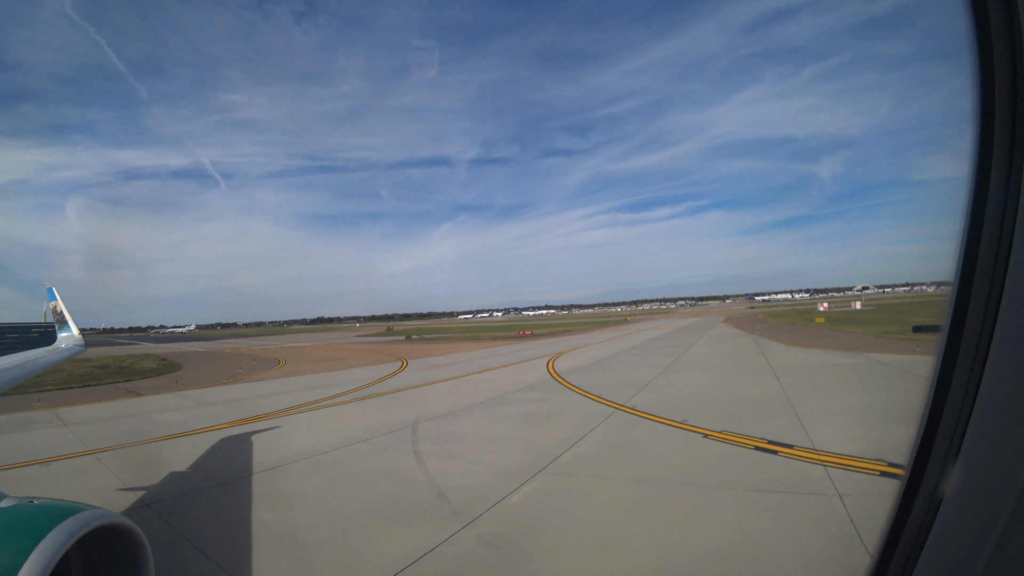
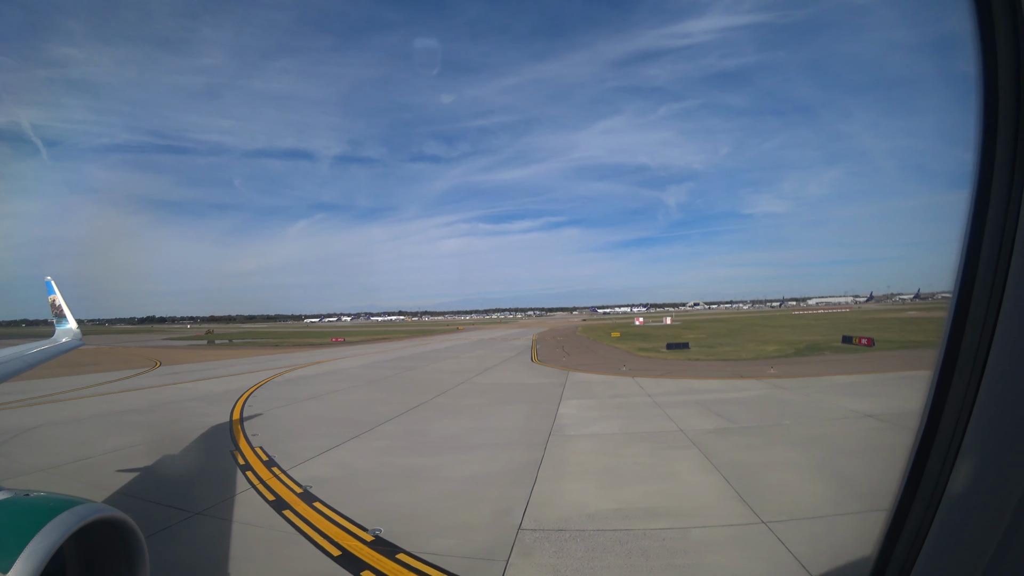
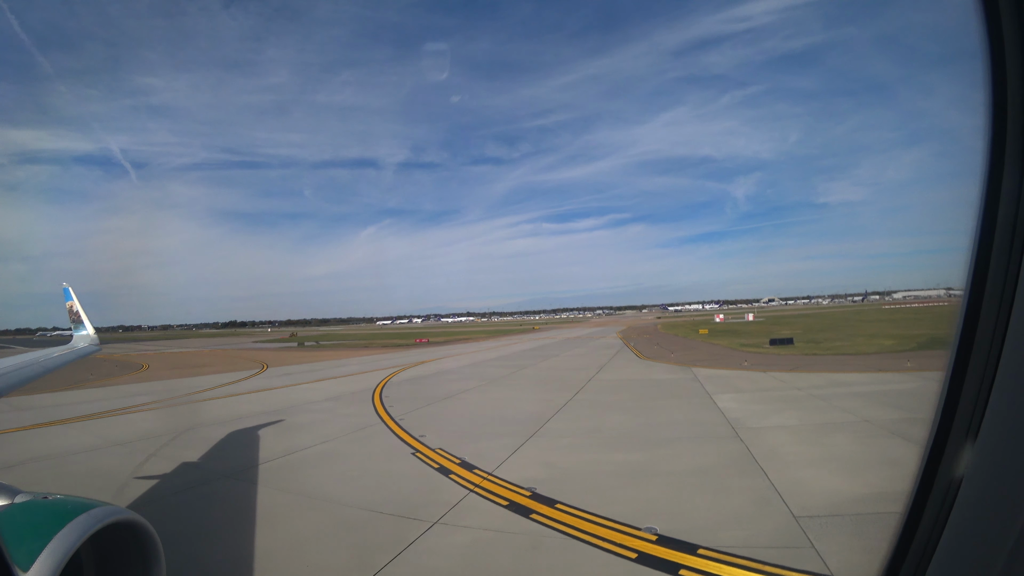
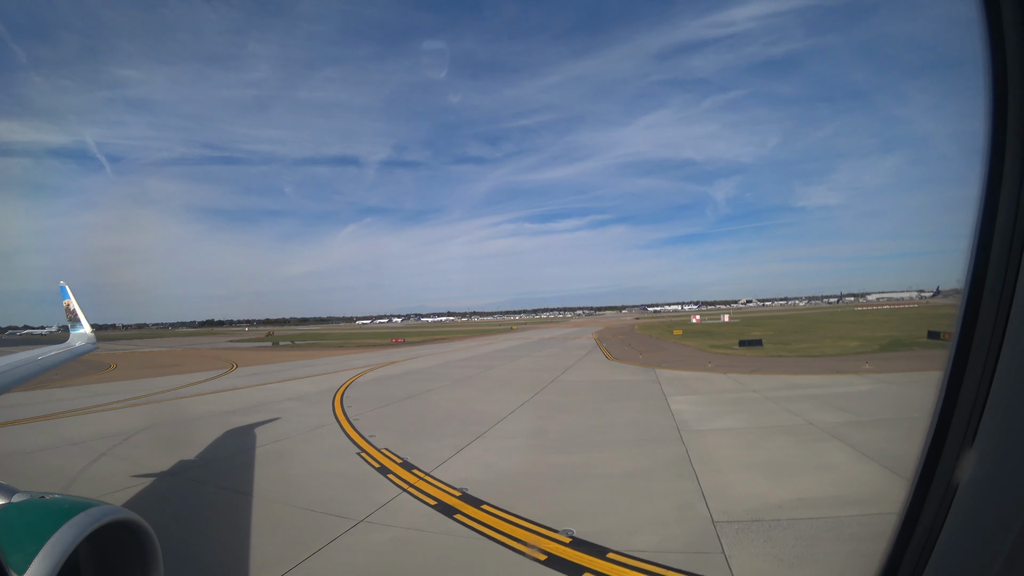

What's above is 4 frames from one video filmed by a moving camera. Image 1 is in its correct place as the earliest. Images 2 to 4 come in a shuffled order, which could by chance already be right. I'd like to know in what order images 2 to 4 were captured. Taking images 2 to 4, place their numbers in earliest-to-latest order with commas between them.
3, 4, 2
